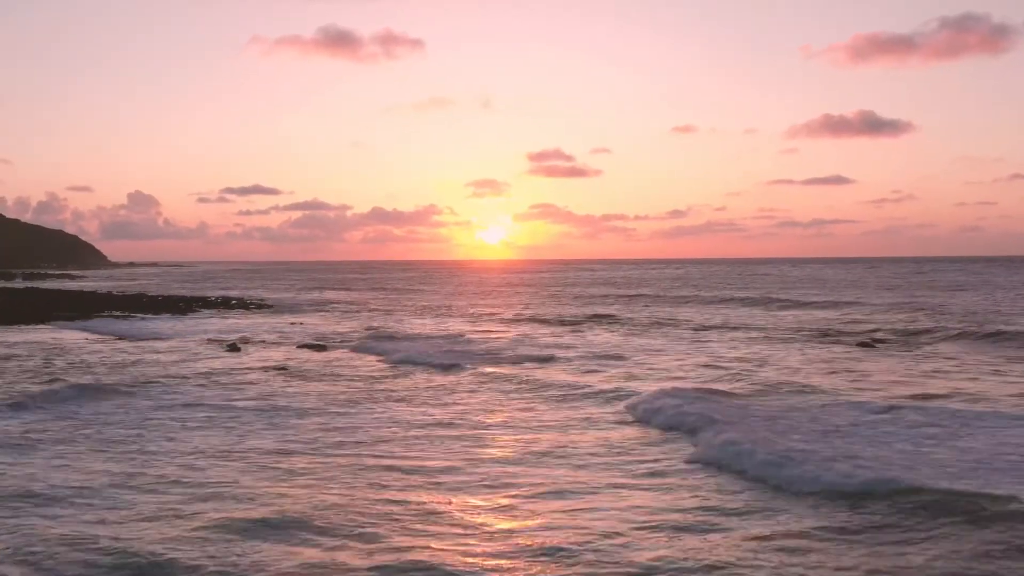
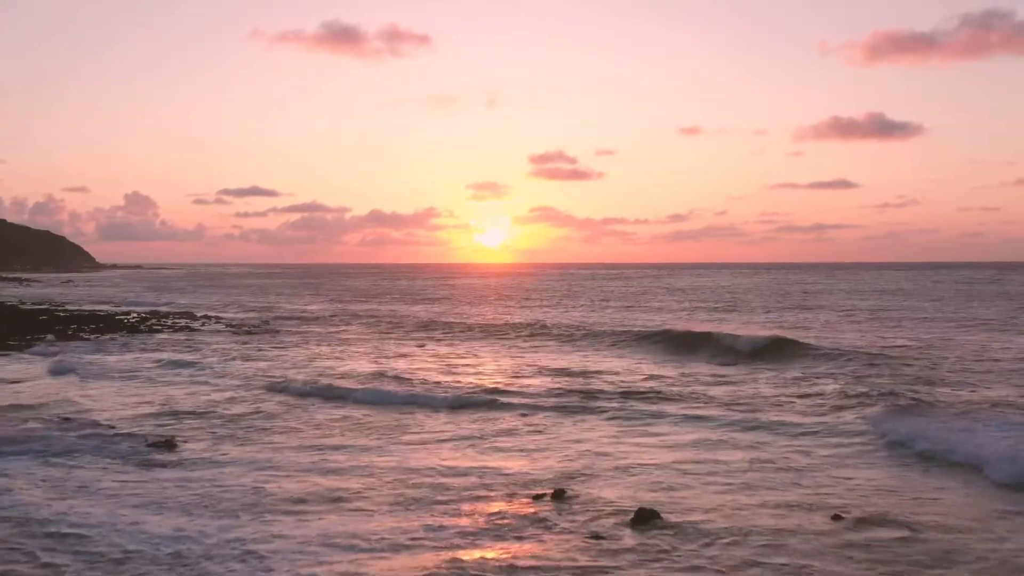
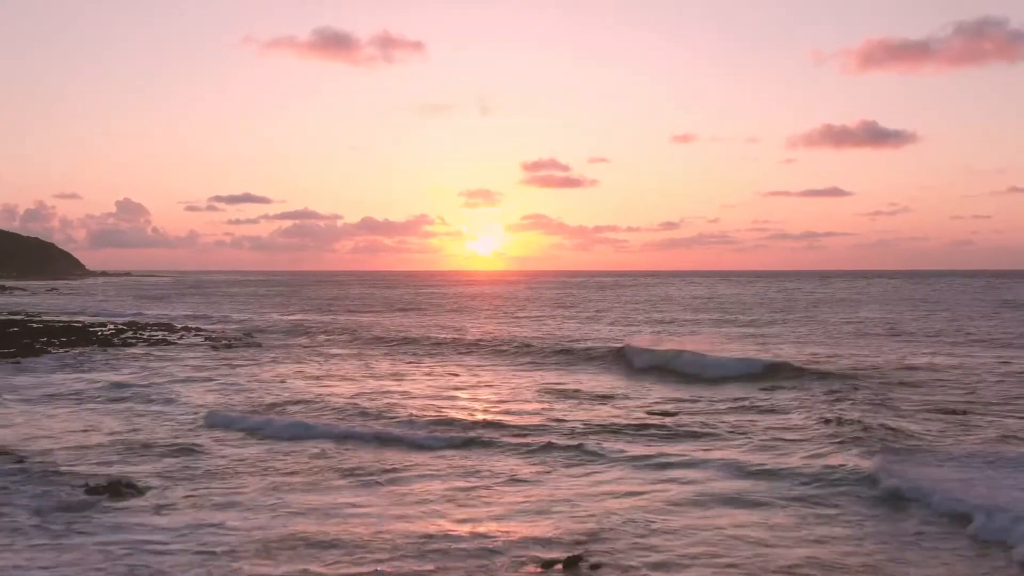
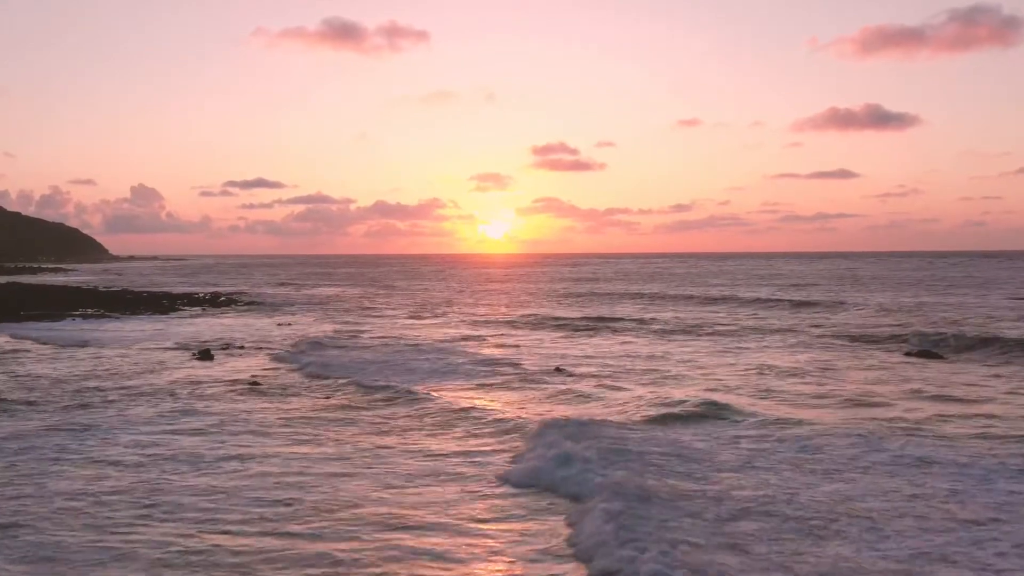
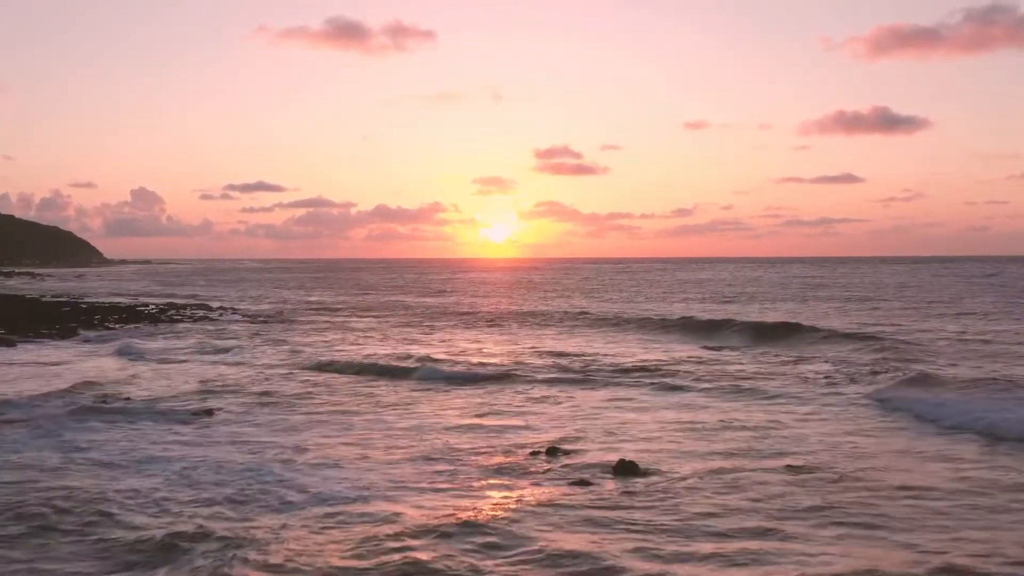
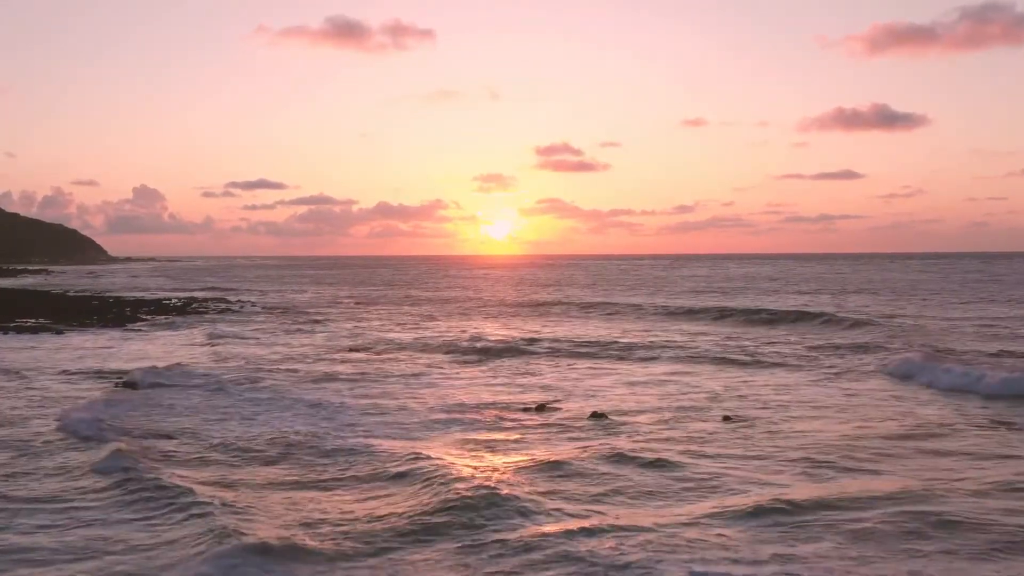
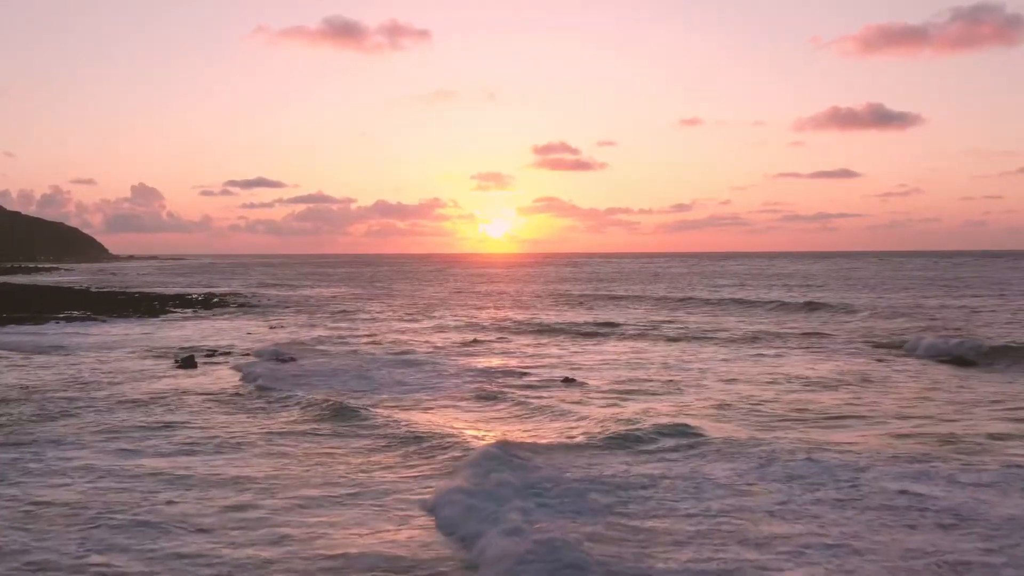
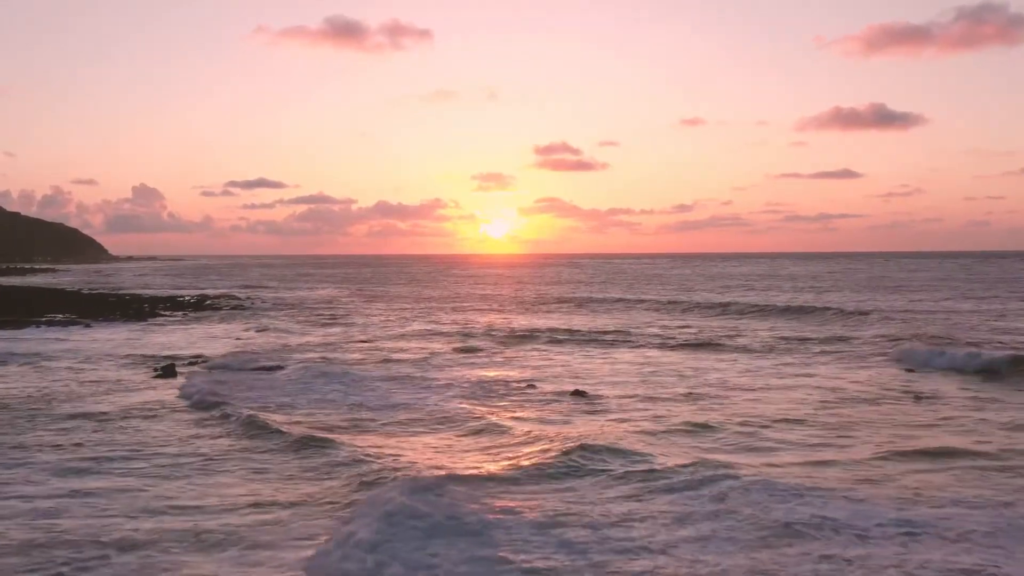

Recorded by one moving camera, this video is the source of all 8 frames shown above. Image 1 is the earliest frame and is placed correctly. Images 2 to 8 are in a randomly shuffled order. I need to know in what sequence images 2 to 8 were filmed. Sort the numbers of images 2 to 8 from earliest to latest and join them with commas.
4, 7, 8, 6, 5, 2, 3
